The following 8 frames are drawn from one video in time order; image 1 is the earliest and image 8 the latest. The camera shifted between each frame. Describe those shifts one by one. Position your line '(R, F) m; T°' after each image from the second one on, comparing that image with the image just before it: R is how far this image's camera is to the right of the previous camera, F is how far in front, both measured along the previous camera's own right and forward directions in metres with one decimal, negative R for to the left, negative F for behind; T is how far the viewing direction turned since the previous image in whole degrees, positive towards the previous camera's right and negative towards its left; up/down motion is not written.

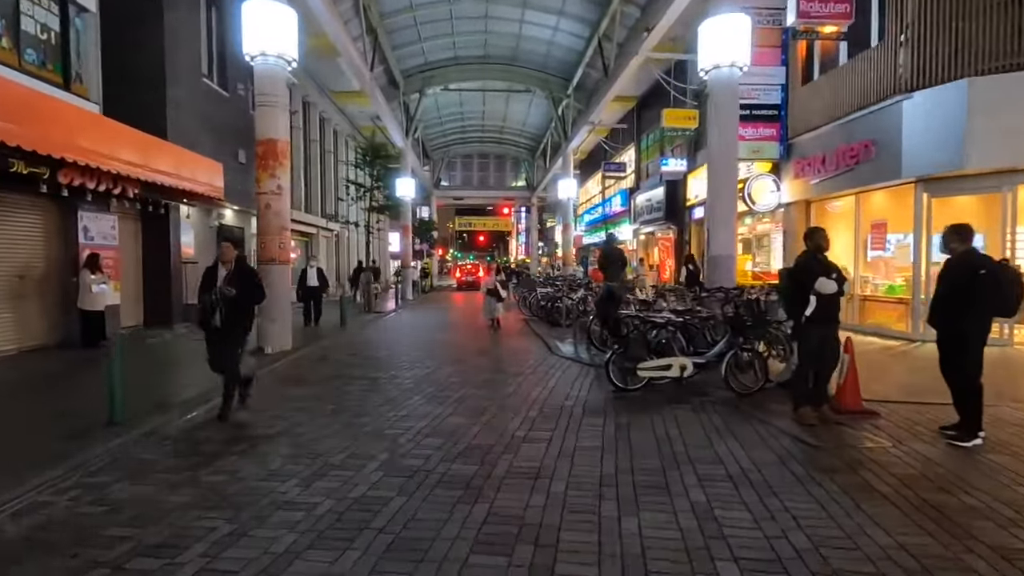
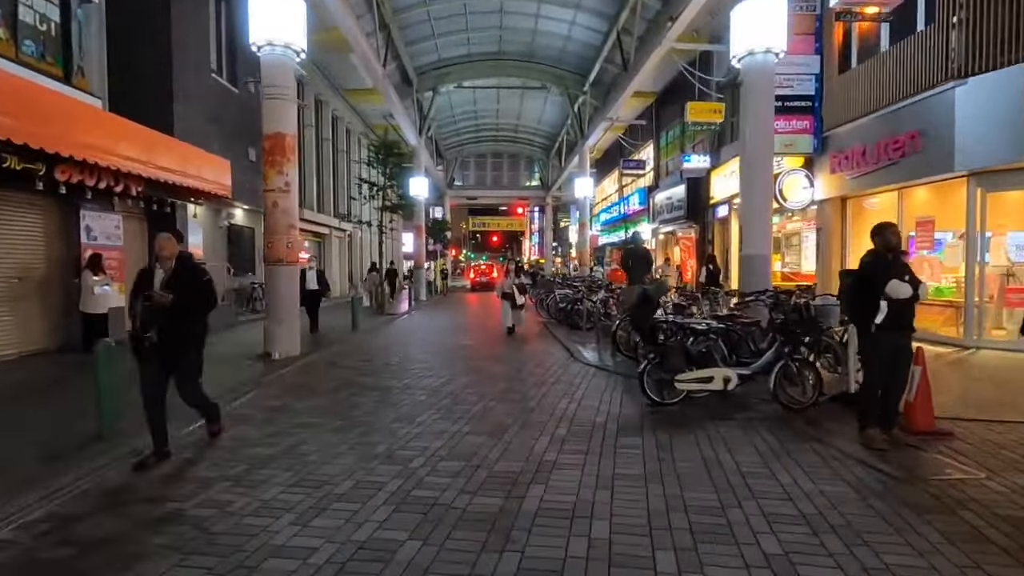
(-0.2, +0.7) m; -1°
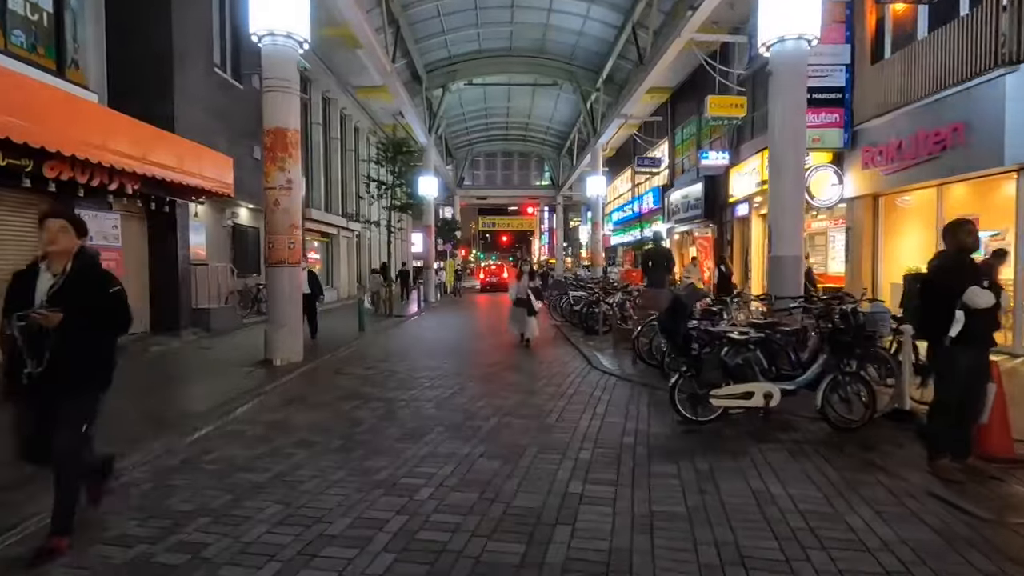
(-0.1, +0.7) m; -1°
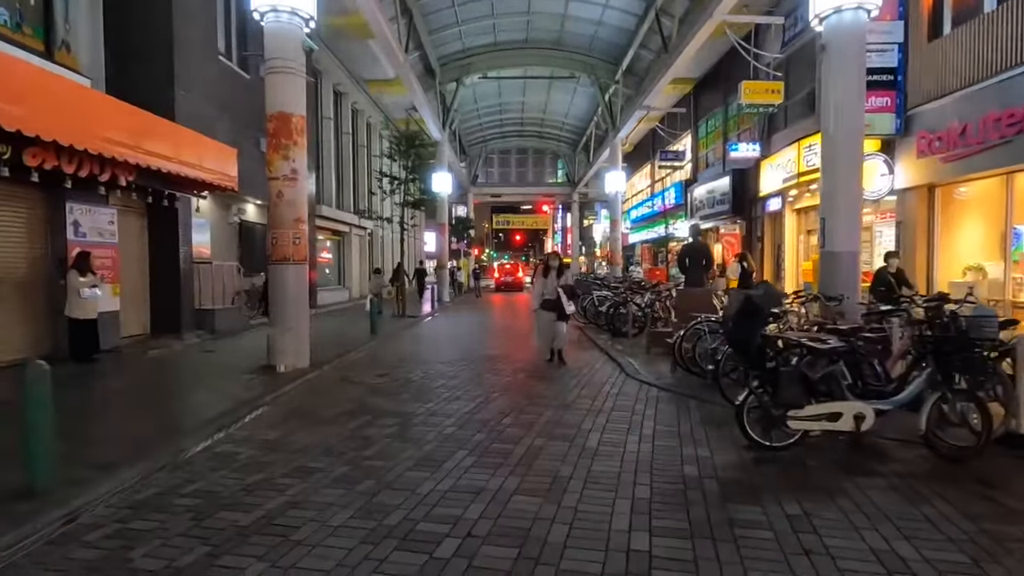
(-0.2, +1.0) m; -1°
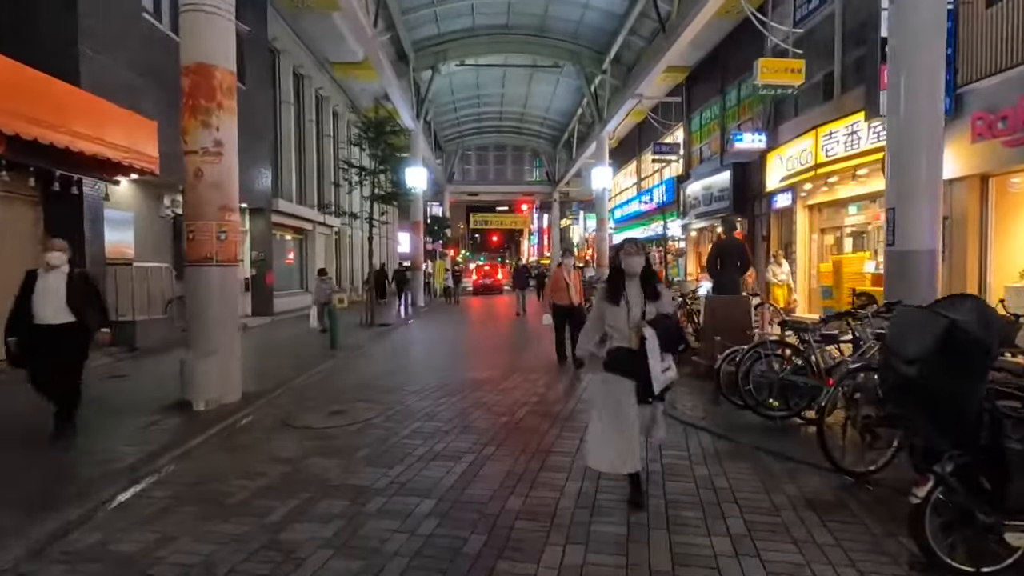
(-0.3, +2.3) m; +3°
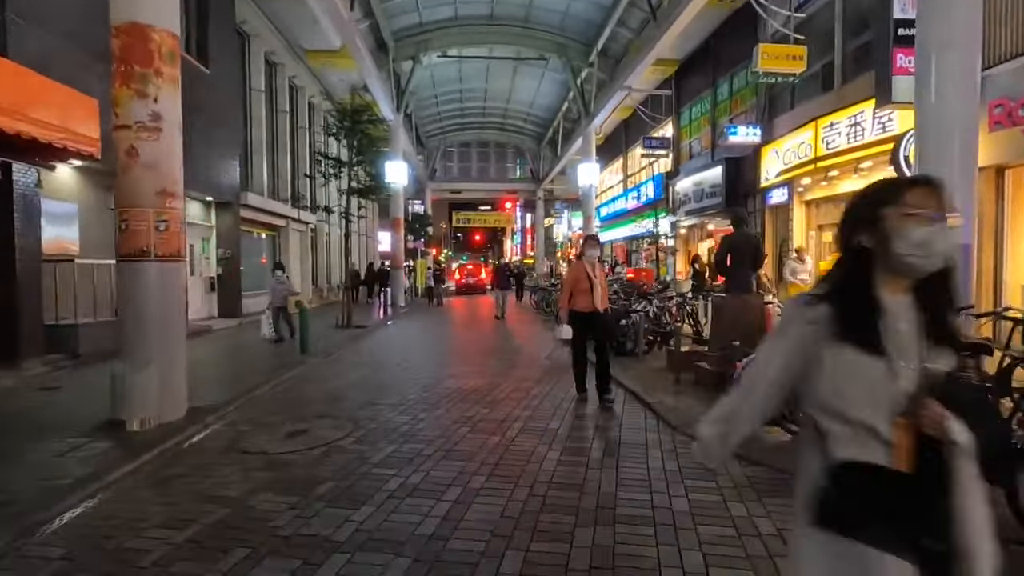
(-0.1, +1.0) m; +2°
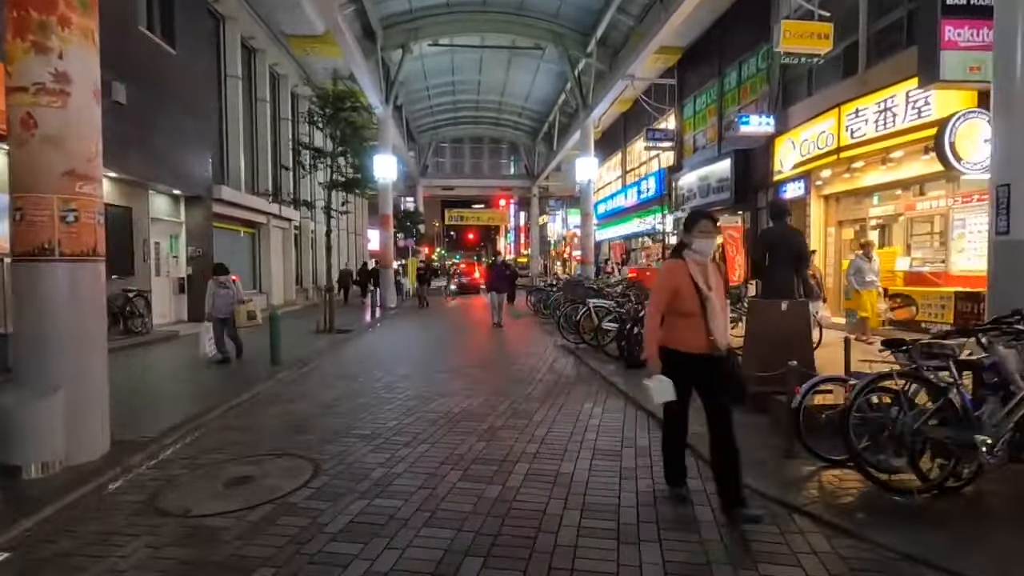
(-0.1, +1.3) m; +1°
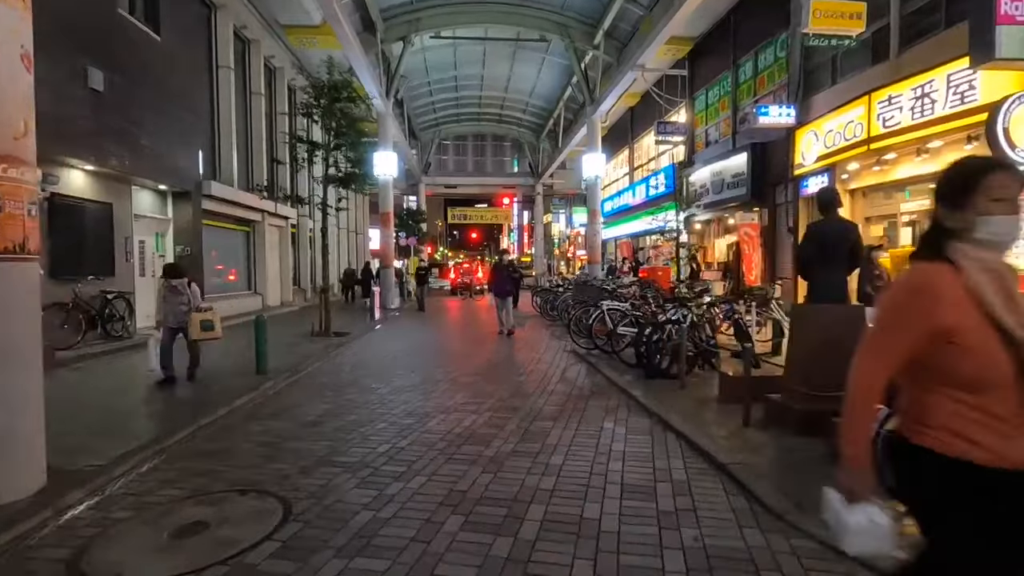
(-0.1, +0.9) m; 0°
